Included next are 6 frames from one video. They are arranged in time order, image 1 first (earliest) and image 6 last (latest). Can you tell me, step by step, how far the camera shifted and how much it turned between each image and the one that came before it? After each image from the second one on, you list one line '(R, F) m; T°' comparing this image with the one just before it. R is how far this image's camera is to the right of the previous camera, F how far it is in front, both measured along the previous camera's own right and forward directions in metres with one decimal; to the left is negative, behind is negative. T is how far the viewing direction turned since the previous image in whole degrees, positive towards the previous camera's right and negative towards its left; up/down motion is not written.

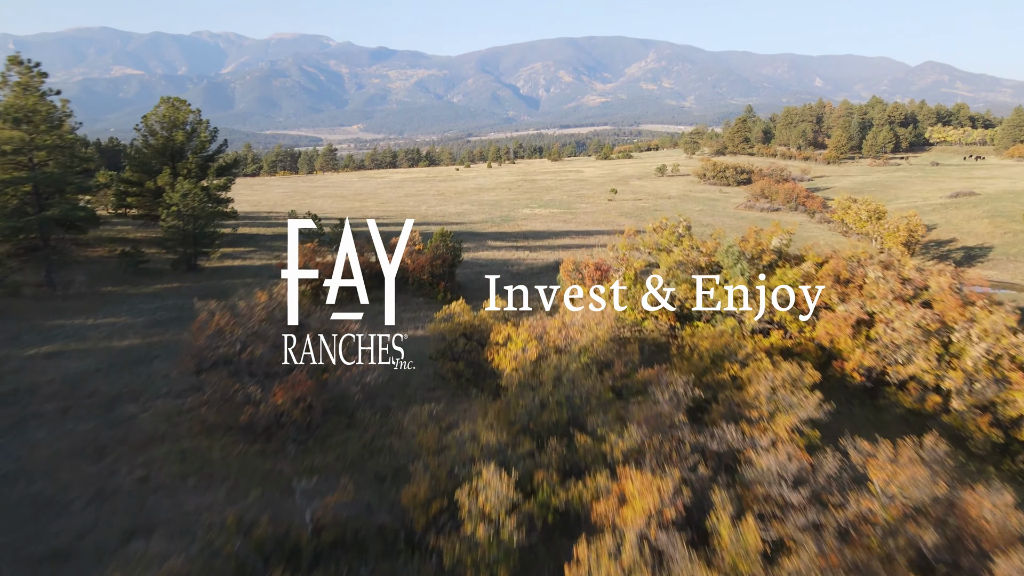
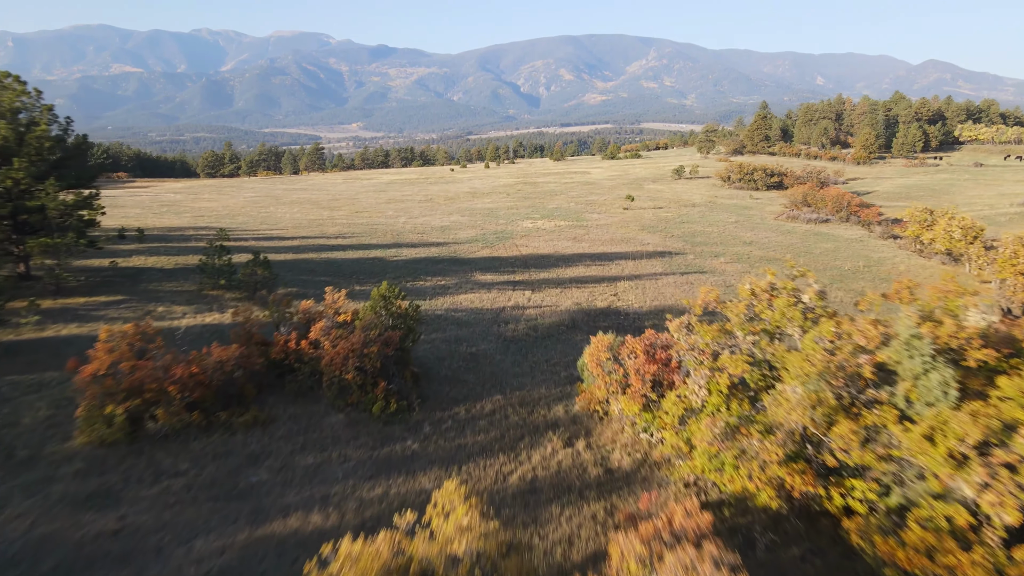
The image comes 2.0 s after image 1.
(+0.1, +6.5) m; 0°
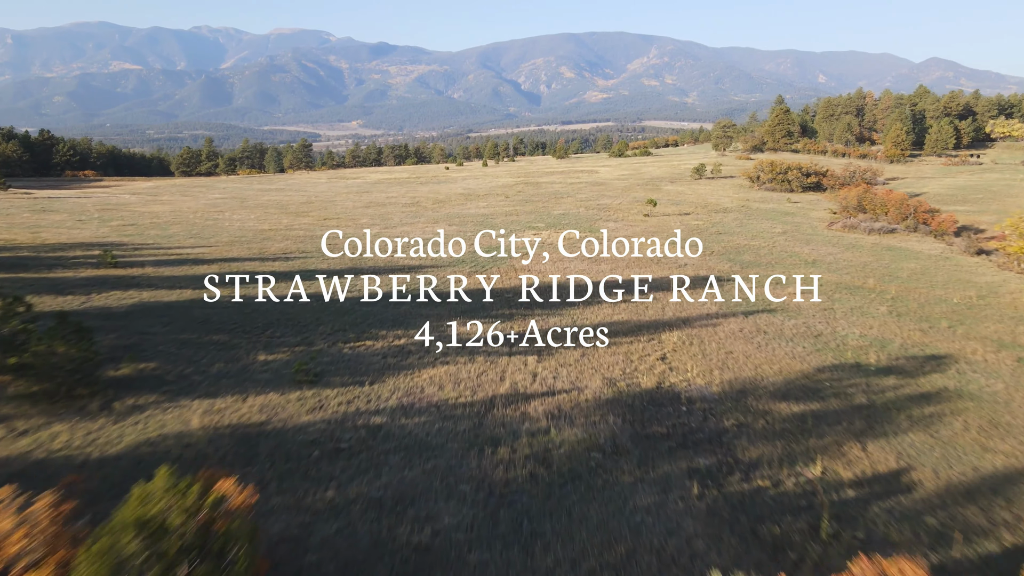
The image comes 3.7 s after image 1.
(+0.1, +5.9) m; 0°
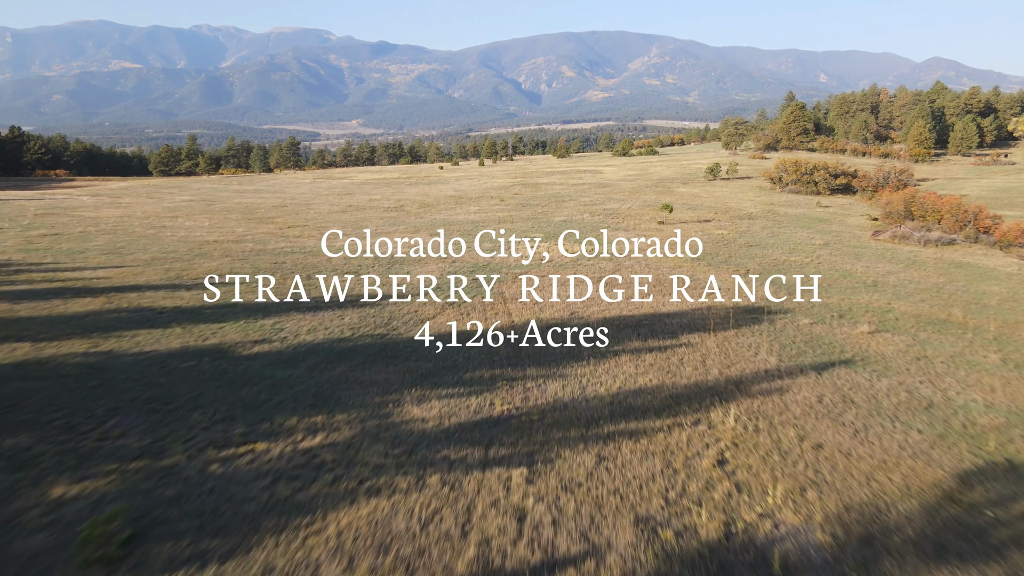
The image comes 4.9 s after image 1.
(+0.3, +4.1) m; 0°
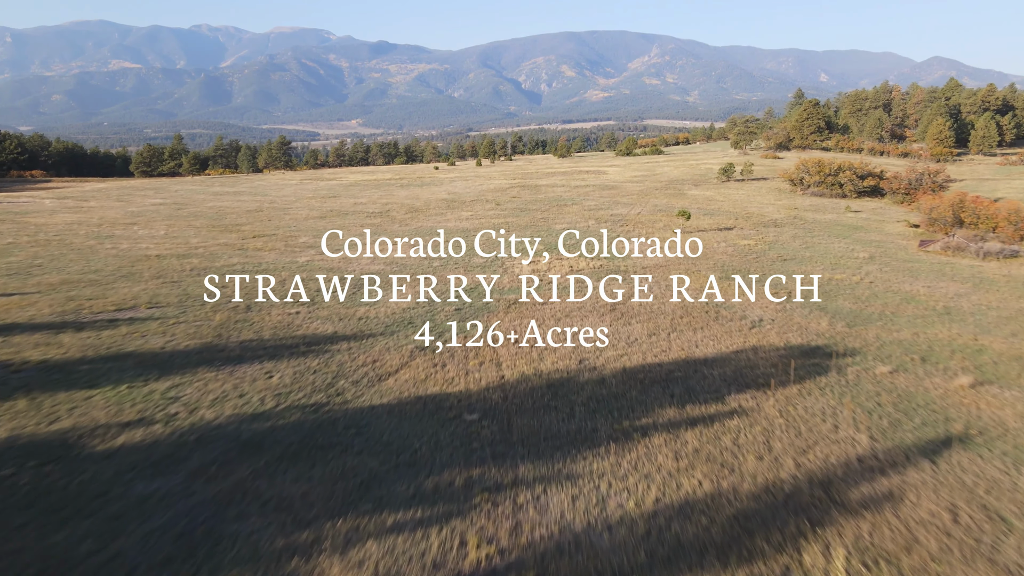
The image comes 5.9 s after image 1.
(+0.2, +3.2) m; 0°
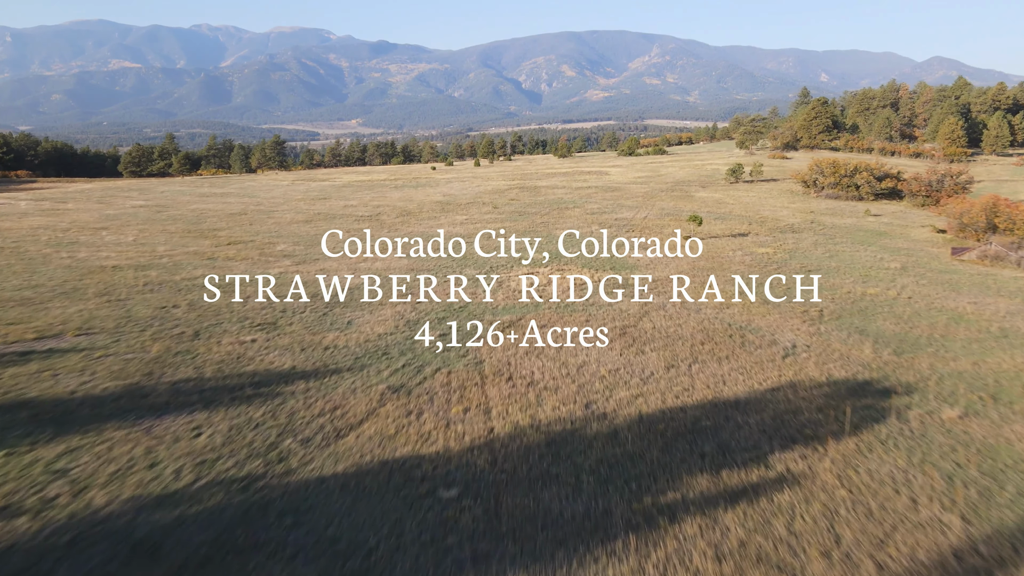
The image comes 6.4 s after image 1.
(+0.1, +1.8) m; 0°
